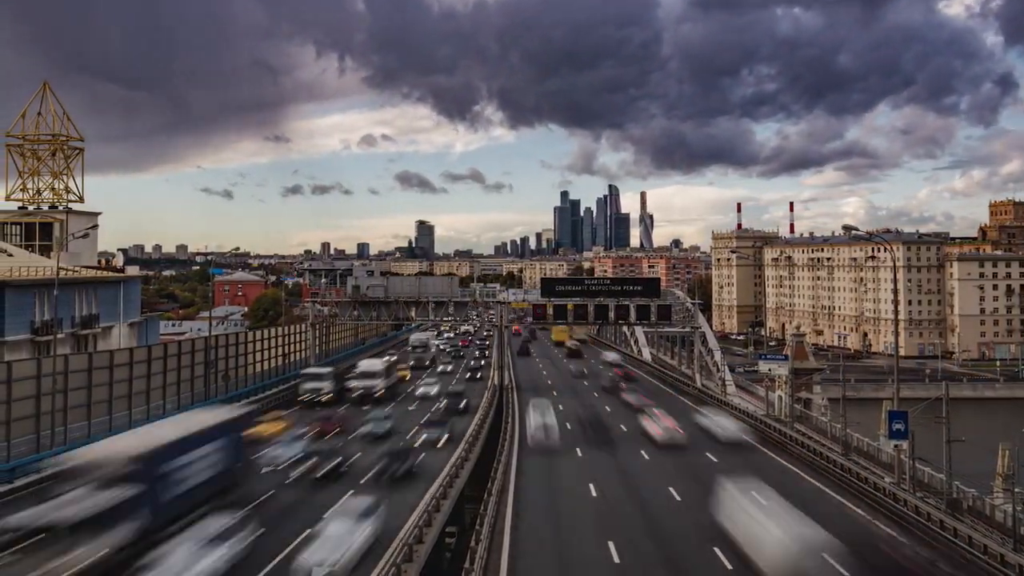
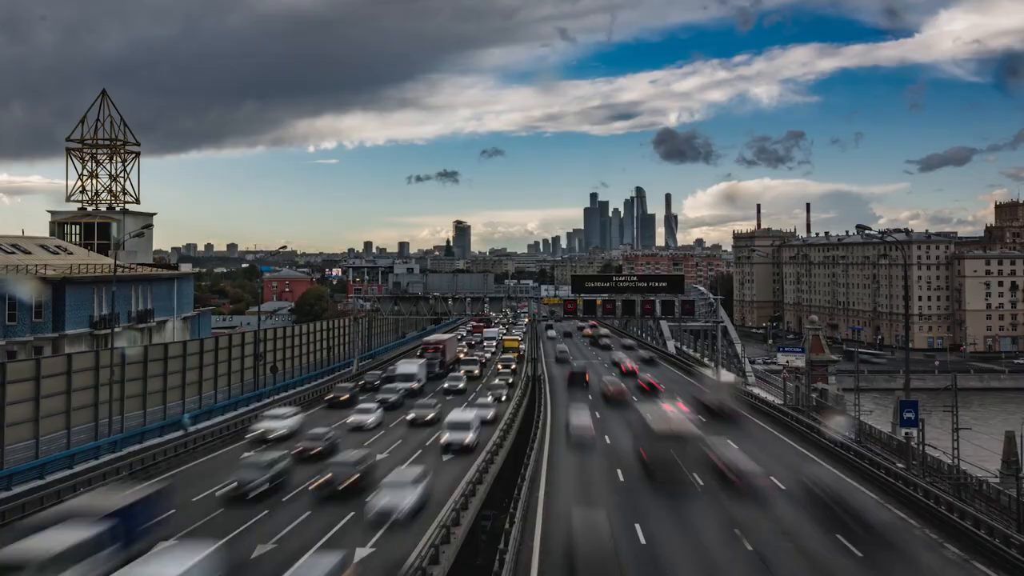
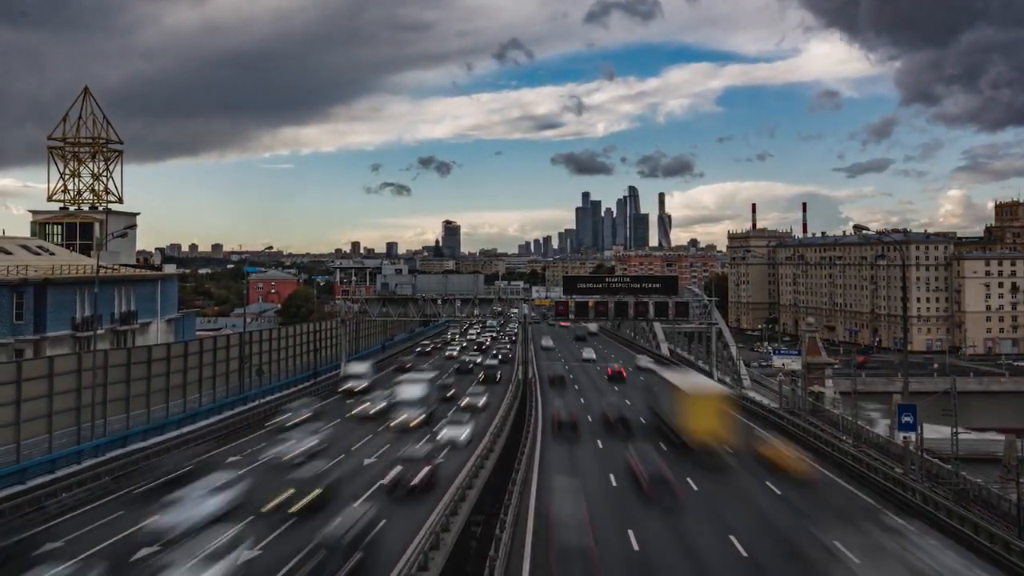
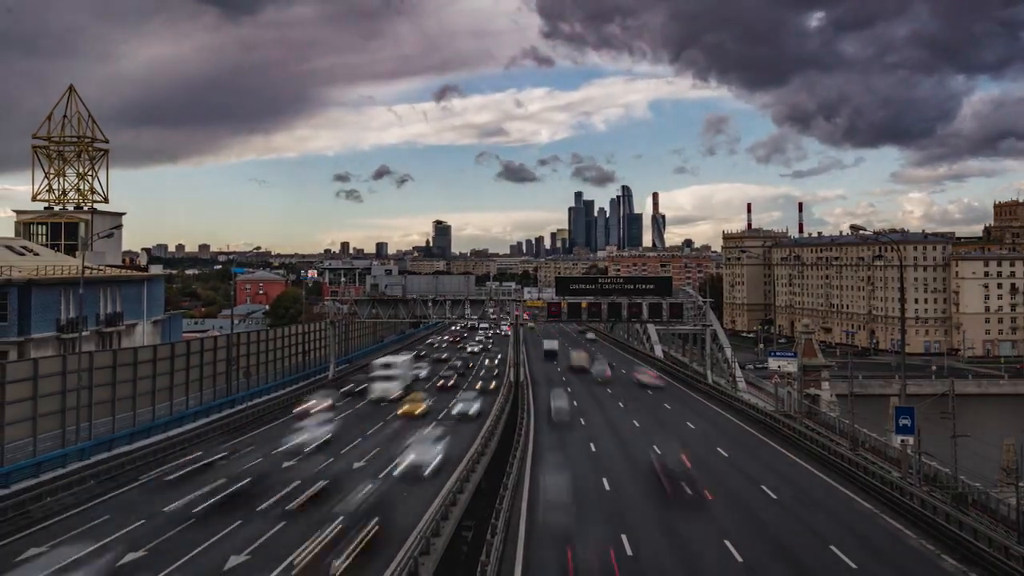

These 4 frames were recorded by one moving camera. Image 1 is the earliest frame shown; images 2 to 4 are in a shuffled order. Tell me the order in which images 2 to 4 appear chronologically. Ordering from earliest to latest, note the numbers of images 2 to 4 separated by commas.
4, 3, 2
